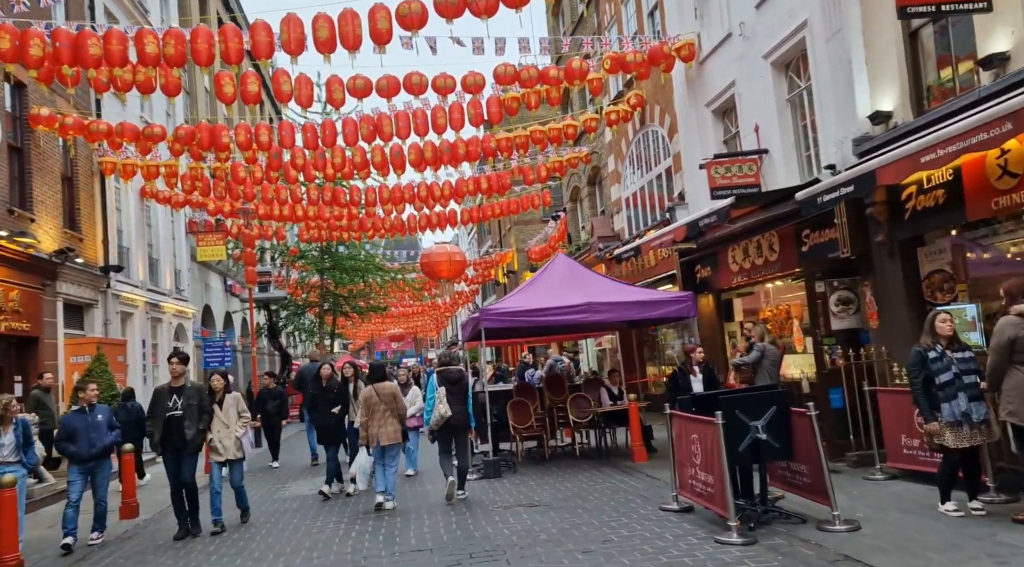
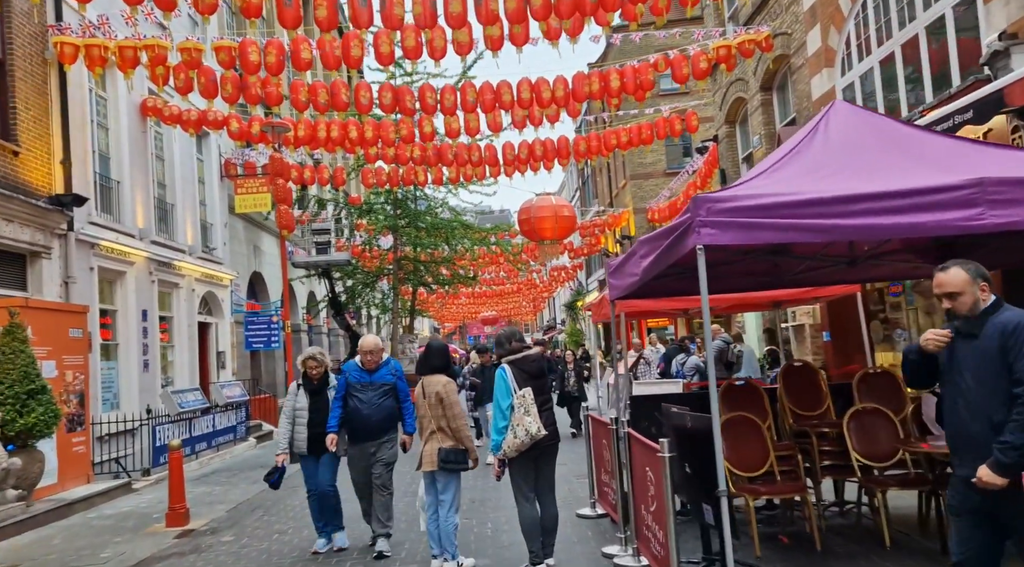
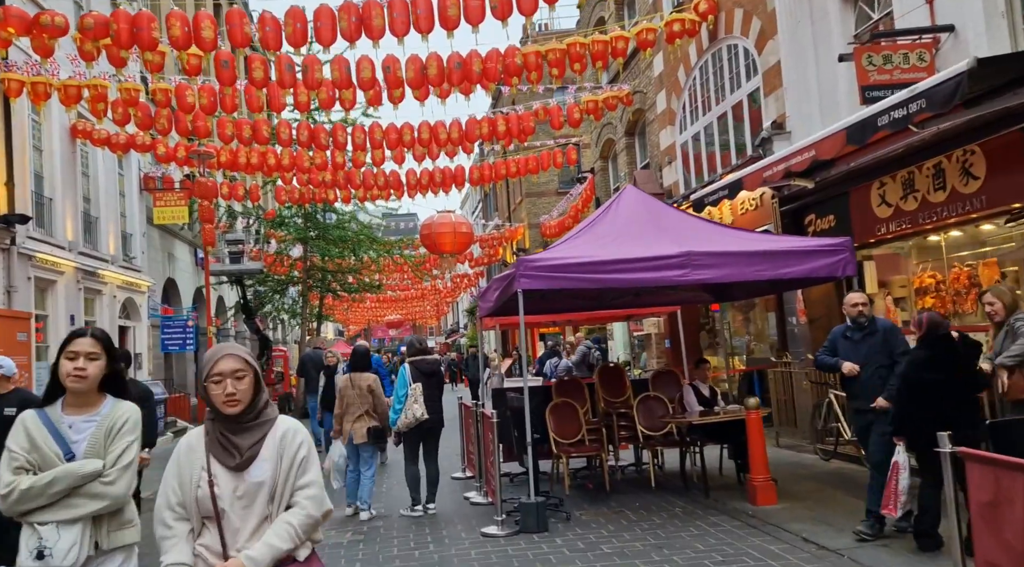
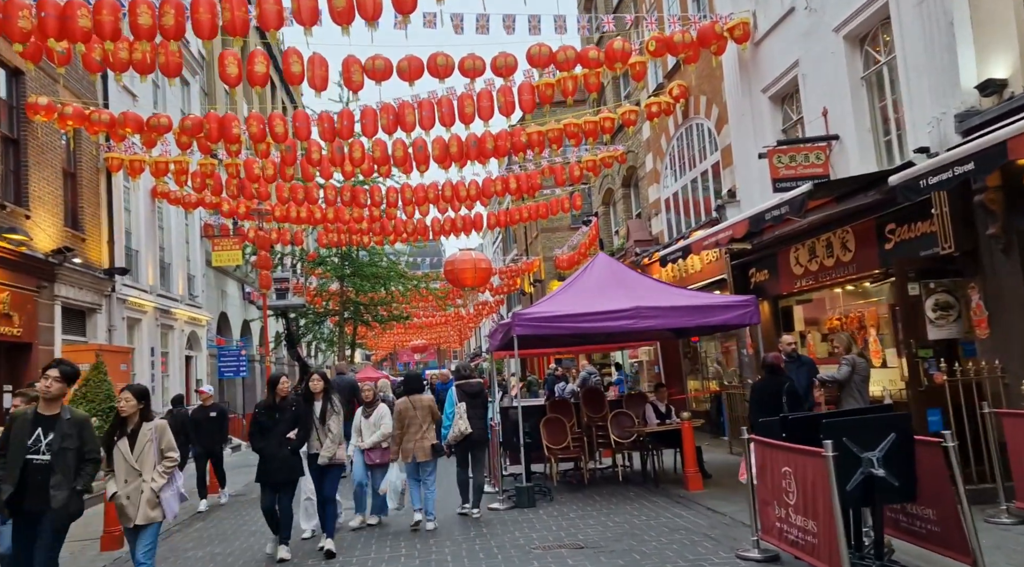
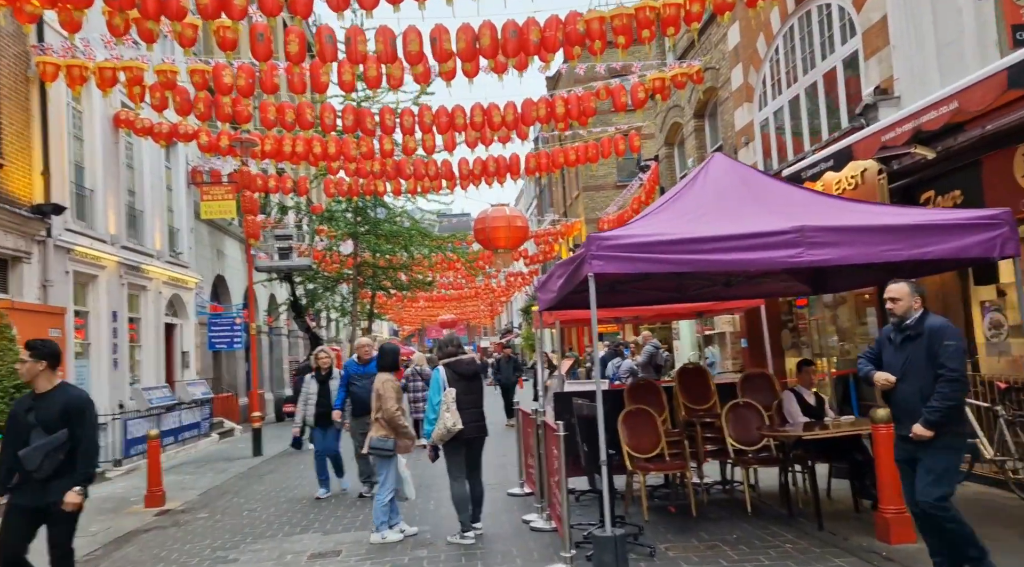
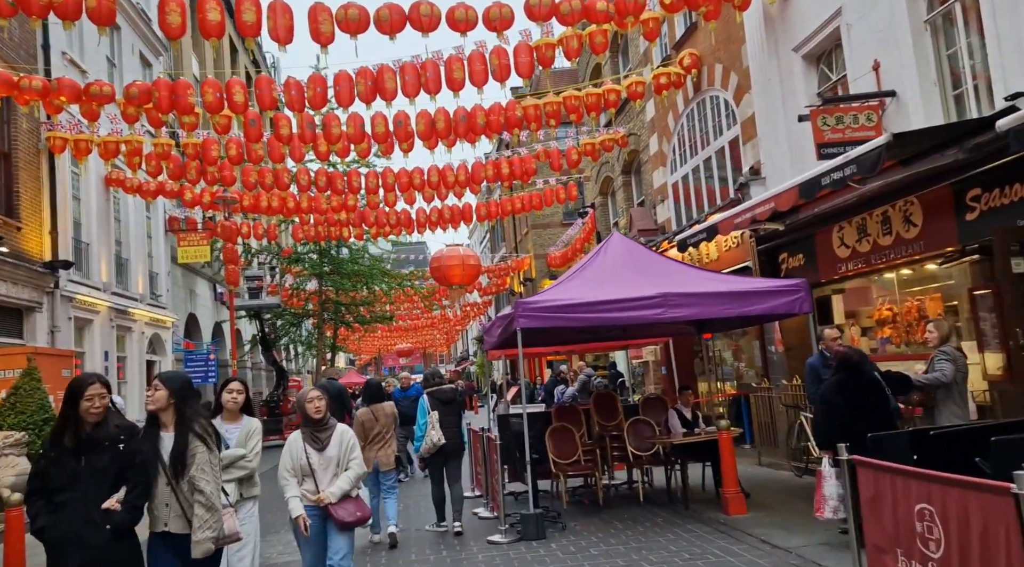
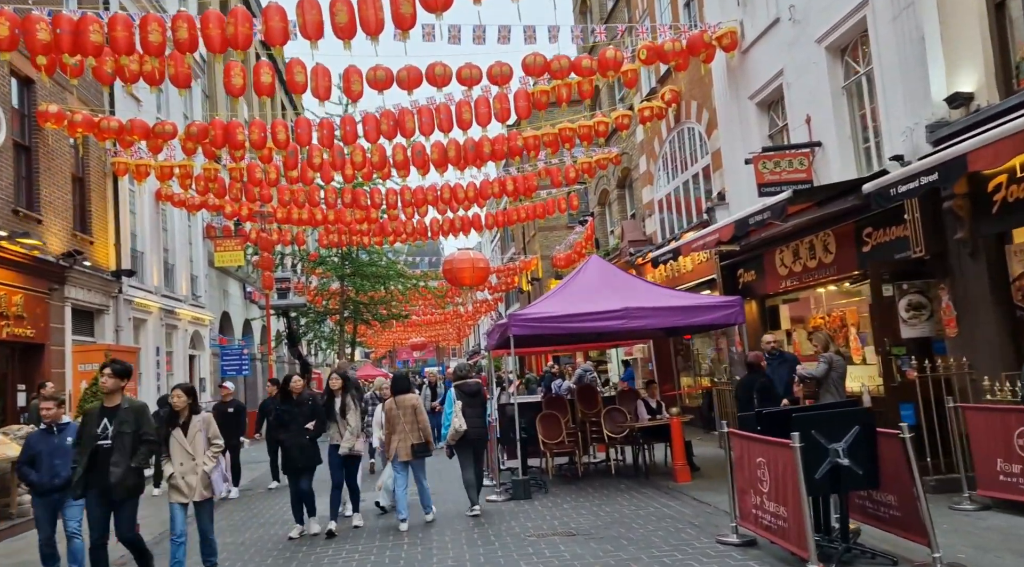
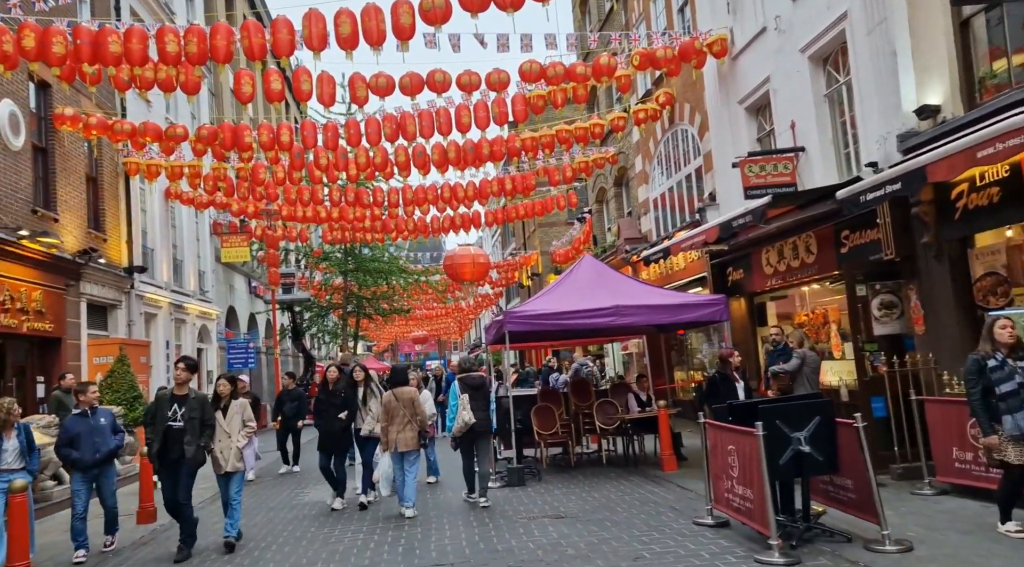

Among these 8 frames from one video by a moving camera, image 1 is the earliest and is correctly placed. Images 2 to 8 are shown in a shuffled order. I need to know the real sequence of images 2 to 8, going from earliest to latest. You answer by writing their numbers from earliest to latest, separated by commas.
8, 7, 4, 6, 3, 5, 2
